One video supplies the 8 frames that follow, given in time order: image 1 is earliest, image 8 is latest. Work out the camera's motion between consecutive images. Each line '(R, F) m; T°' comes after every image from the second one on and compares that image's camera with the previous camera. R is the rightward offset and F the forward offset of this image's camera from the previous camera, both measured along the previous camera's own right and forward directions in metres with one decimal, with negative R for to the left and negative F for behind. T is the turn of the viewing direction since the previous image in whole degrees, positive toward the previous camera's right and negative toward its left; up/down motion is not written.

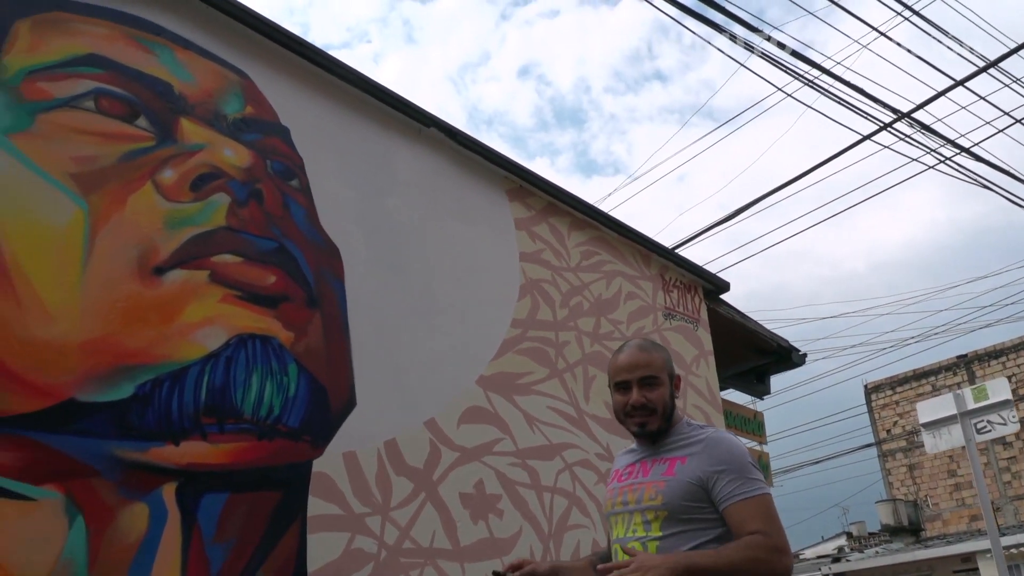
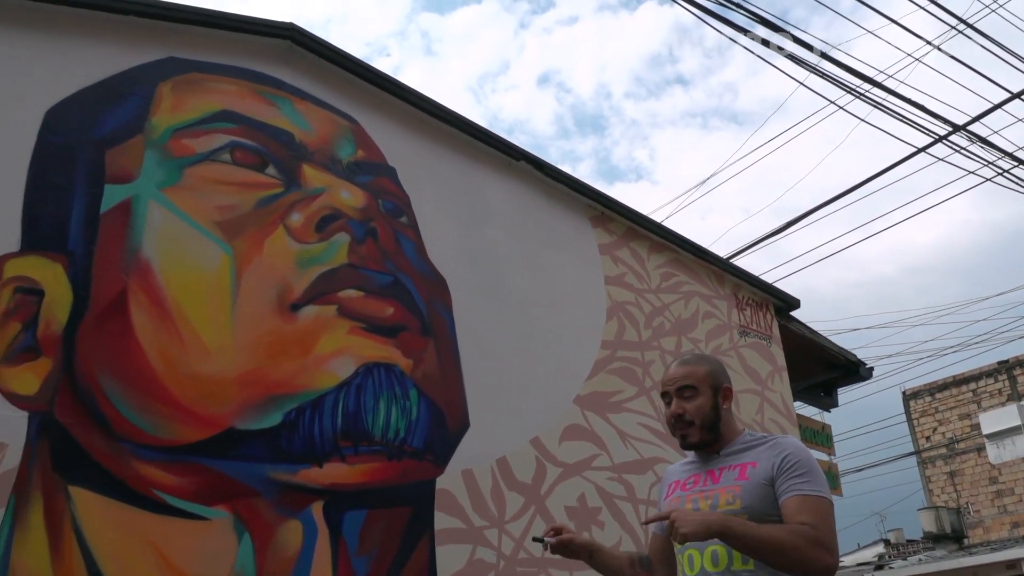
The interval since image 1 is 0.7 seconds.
(-0.5, -0.3) m; -2°
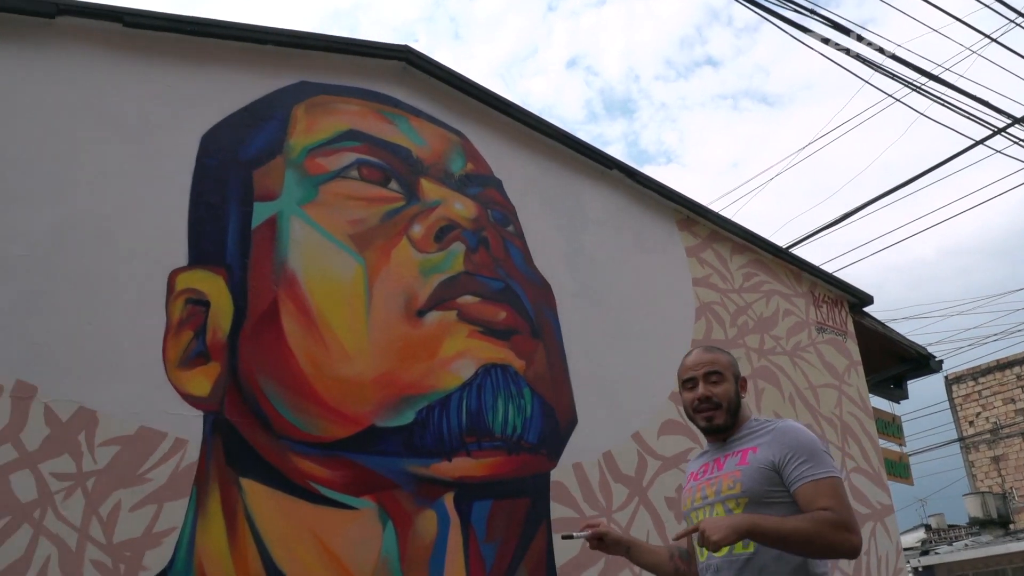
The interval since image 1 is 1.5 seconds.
(-0.5, -0.3) m; -2°
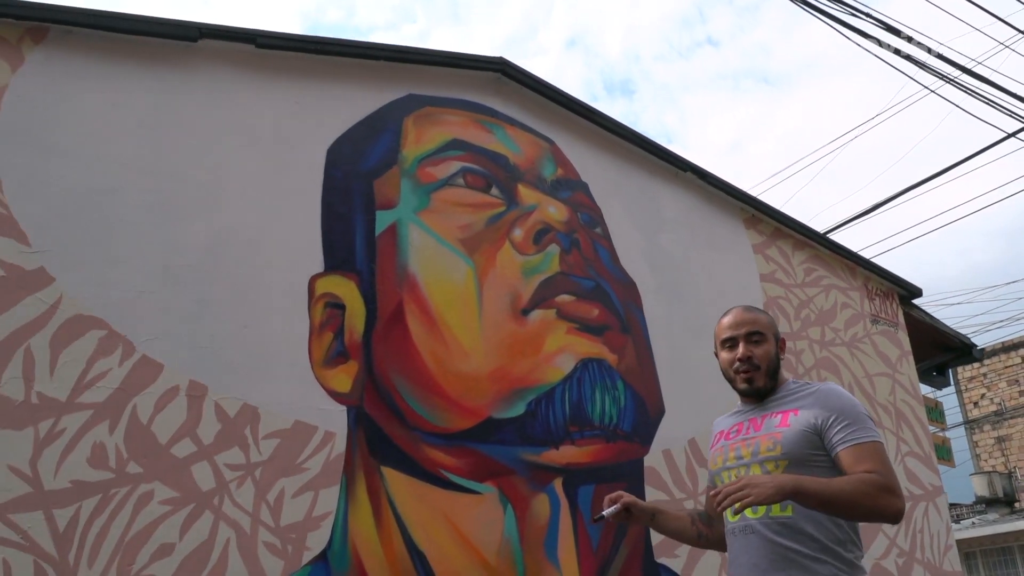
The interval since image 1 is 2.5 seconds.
(-0.7, -0.3) m; 0°
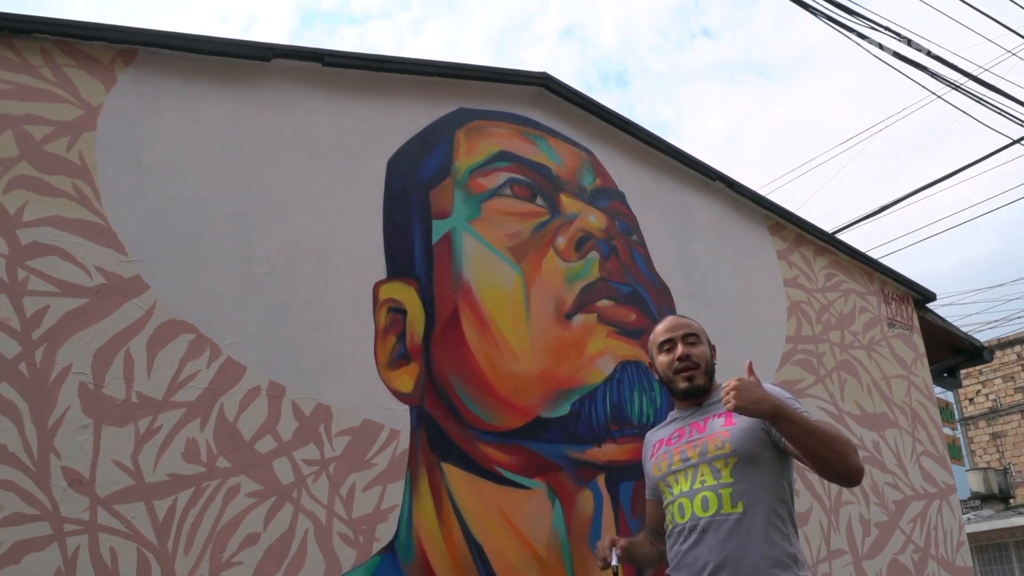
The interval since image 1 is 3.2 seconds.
(-0.4, -0.3) m; 0°
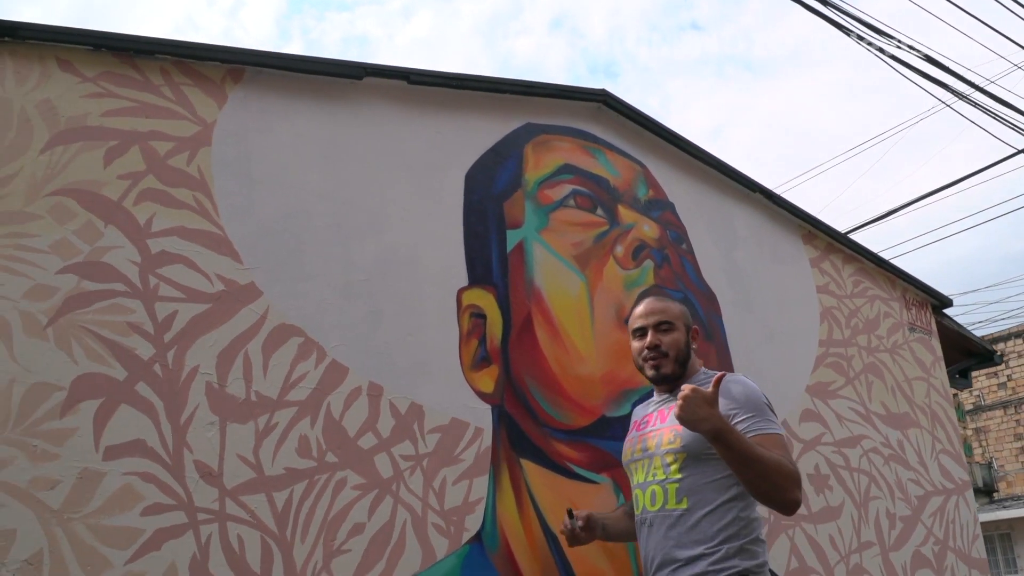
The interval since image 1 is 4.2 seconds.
(-0.6, -0.3) m; +1°
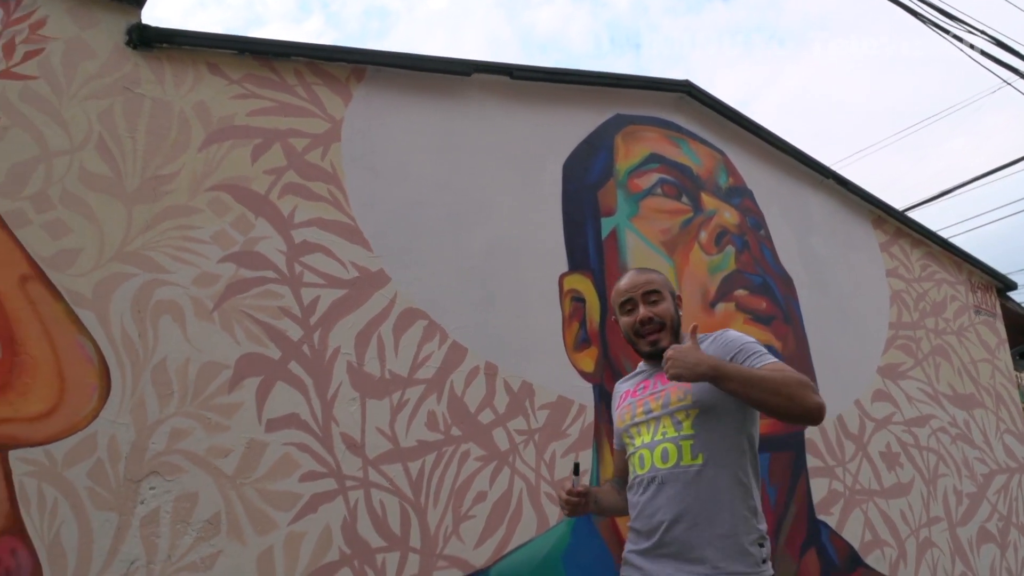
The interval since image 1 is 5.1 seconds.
(-0.6, -0.3) m; -2°
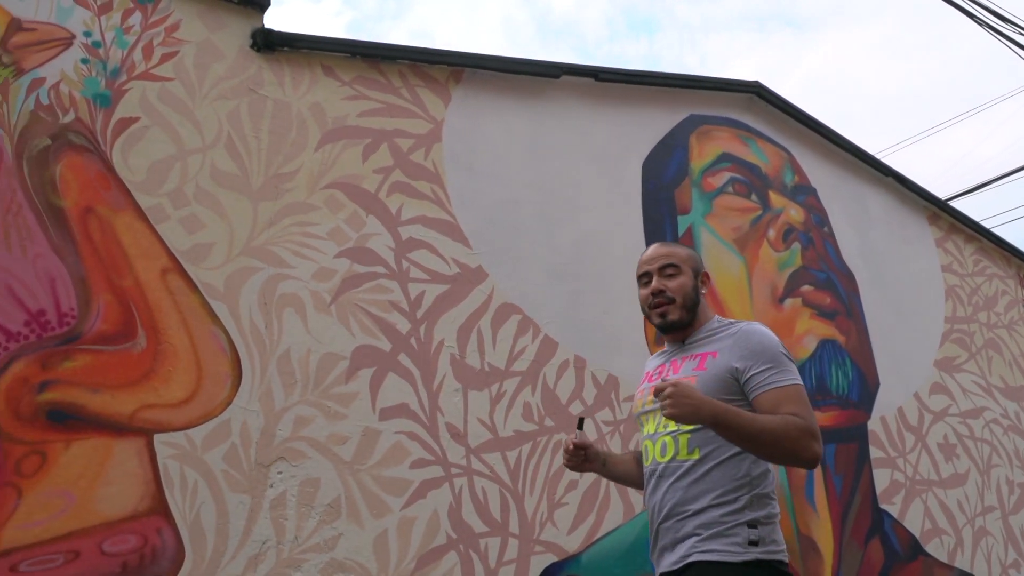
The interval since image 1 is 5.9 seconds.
(-0.5, -0.2) m; -1°
